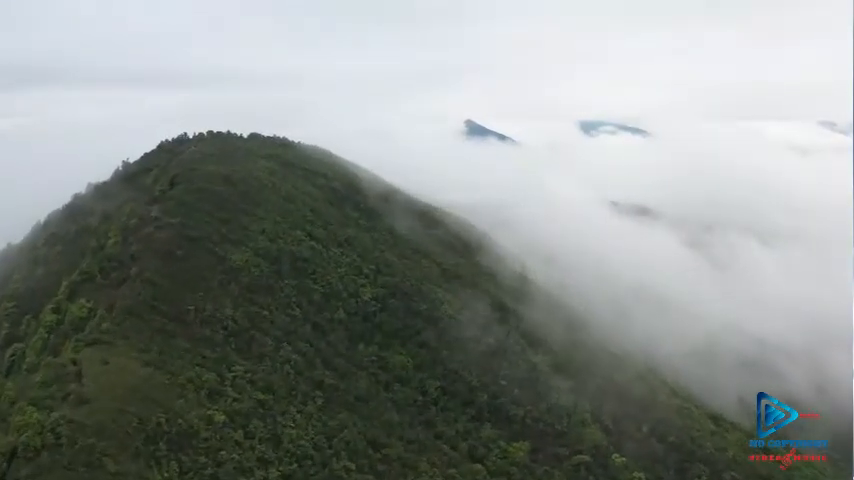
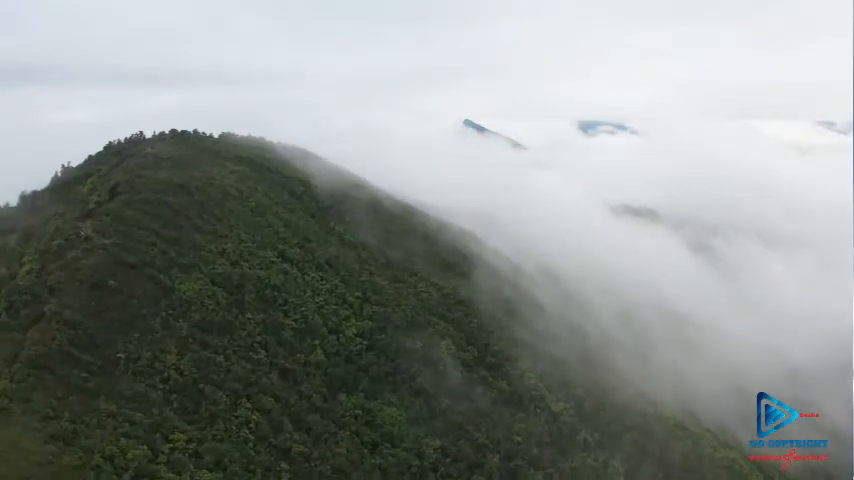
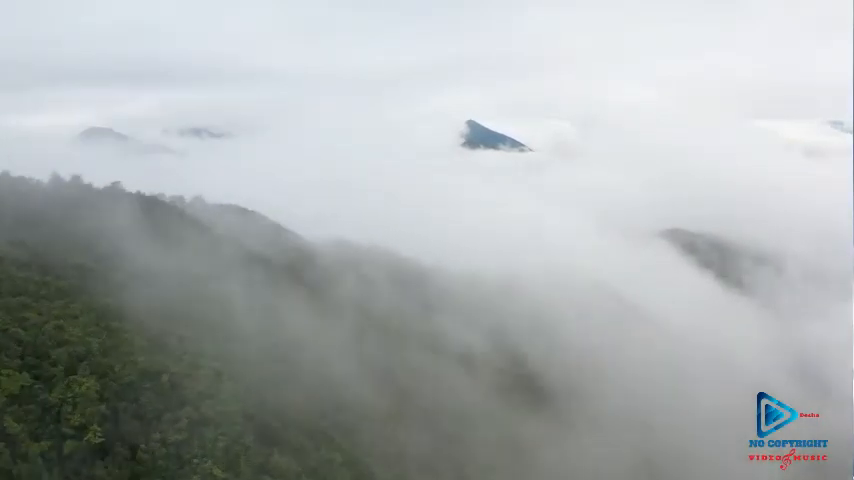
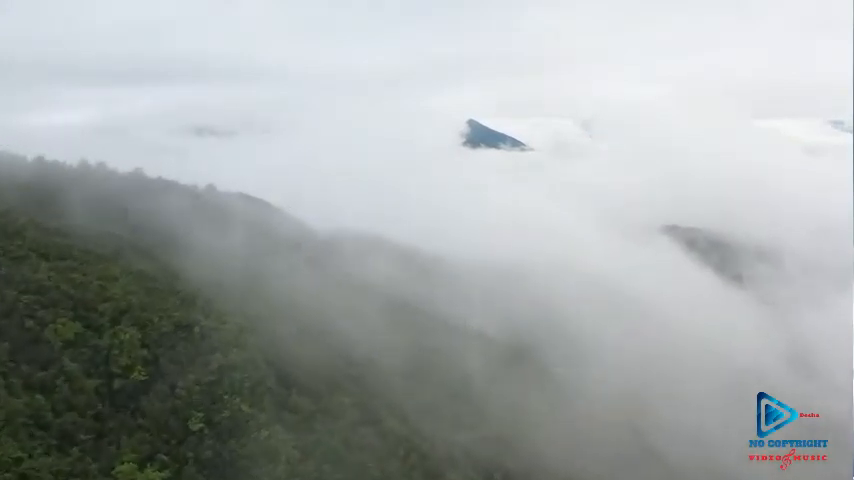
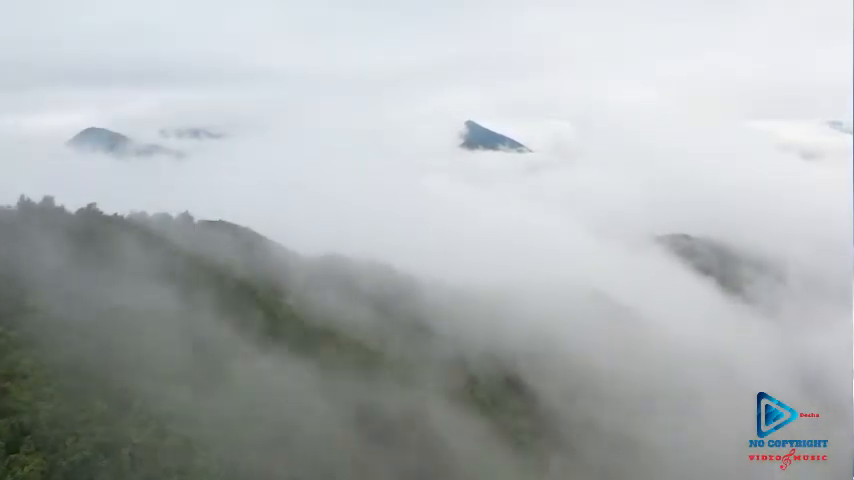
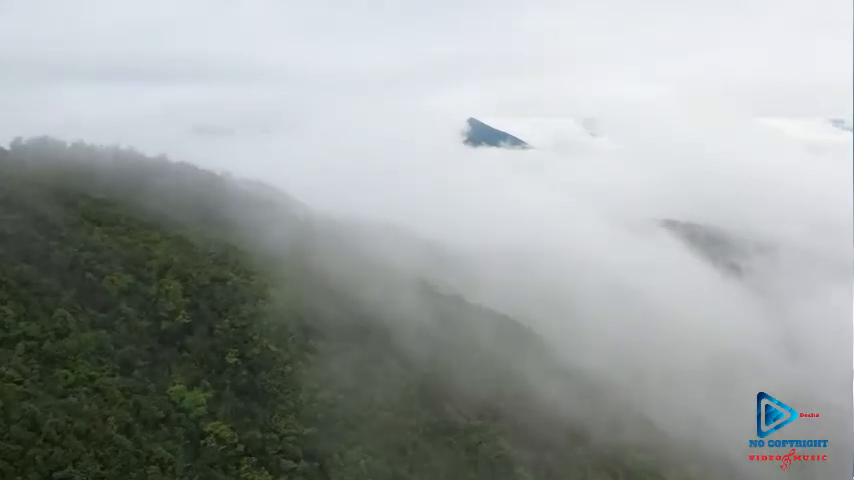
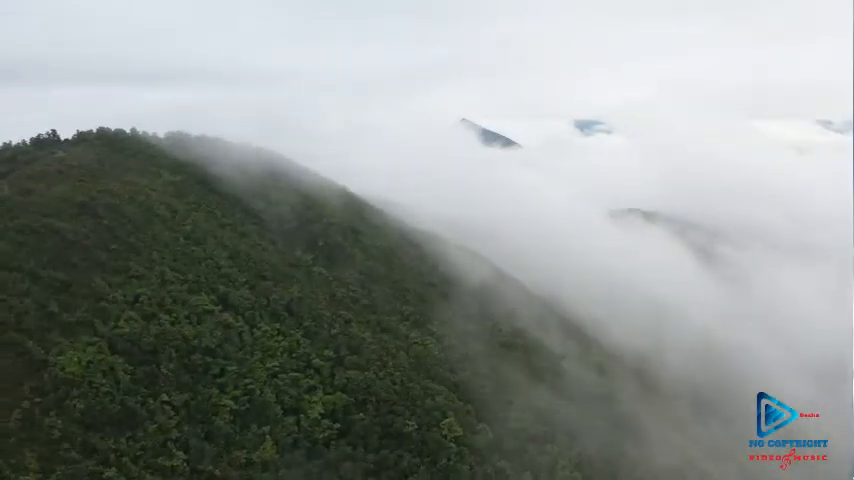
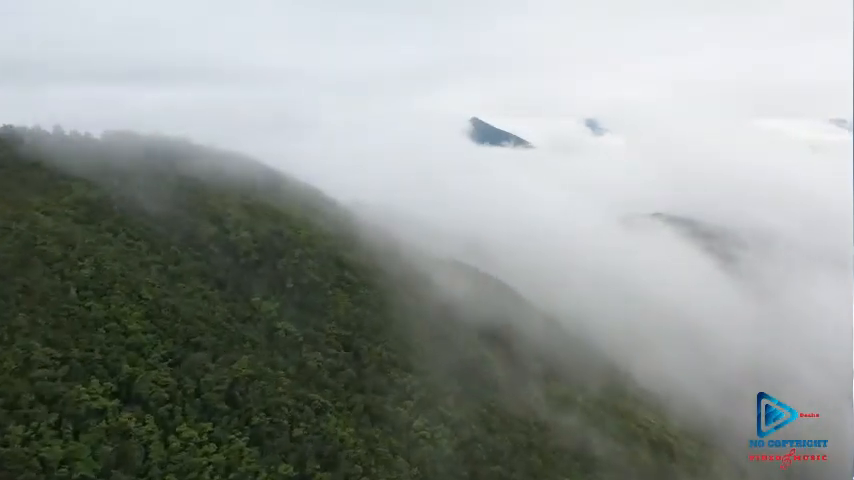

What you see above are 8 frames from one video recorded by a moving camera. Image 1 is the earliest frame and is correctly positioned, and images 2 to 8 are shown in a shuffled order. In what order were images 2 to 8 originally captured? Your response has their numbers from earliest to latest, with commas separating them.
2, 7, 8, 6, 4, 3, 5
